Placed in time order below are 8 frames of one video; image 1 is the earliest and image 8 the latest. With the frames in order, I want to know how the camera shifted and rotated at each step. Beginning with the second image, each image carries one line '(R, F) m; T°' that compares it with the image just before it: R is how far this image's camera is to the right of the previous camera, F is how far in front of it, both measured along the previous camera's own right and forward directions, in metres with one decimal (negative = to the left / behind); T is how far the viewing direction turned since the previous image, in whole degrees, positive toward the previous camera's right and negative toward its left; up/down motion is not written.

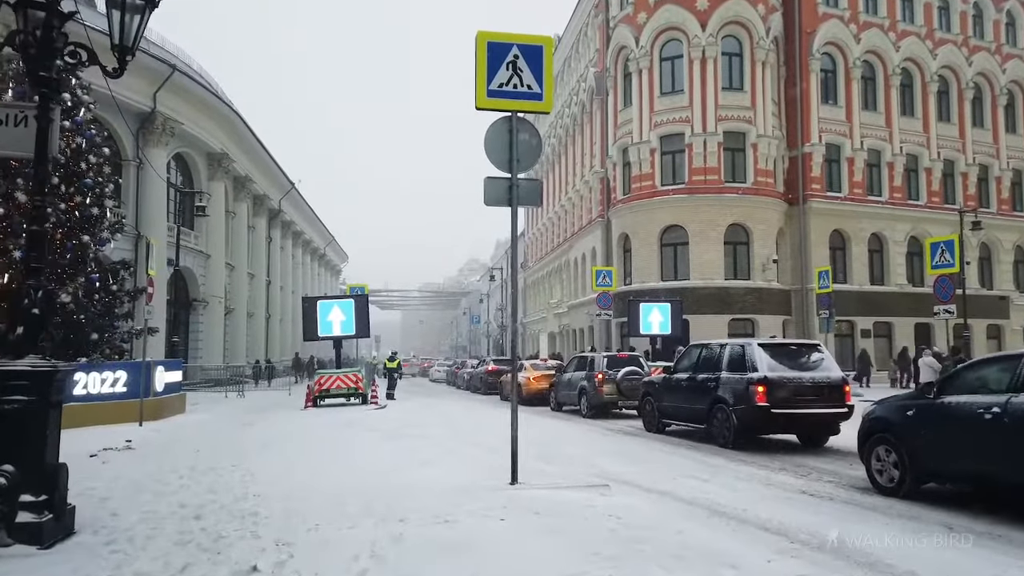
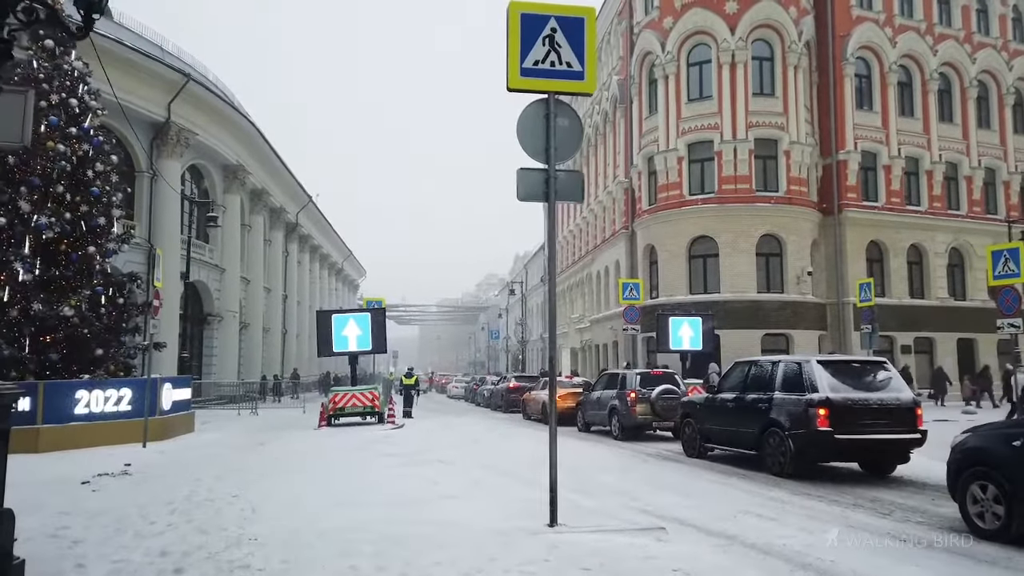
(-0.2, +1.2) m; -1°
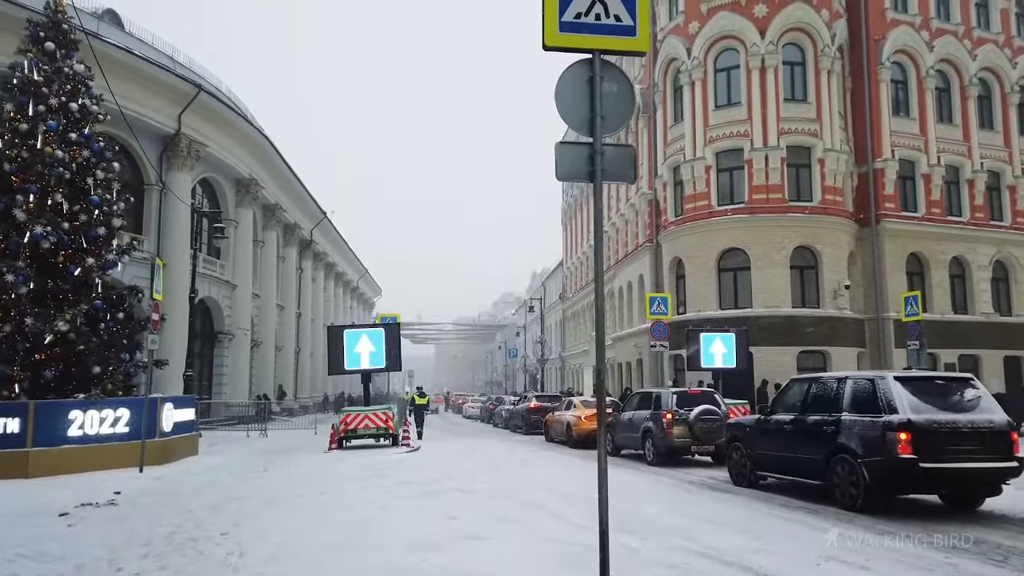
(-0.2, +1.3) m; -1°
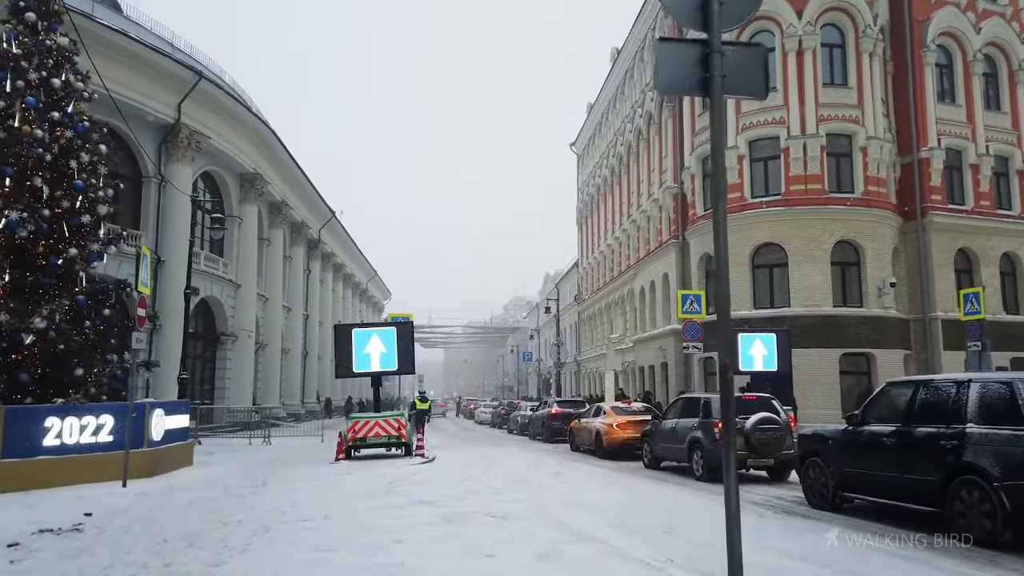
(-0.4, +1.9) m; -1°
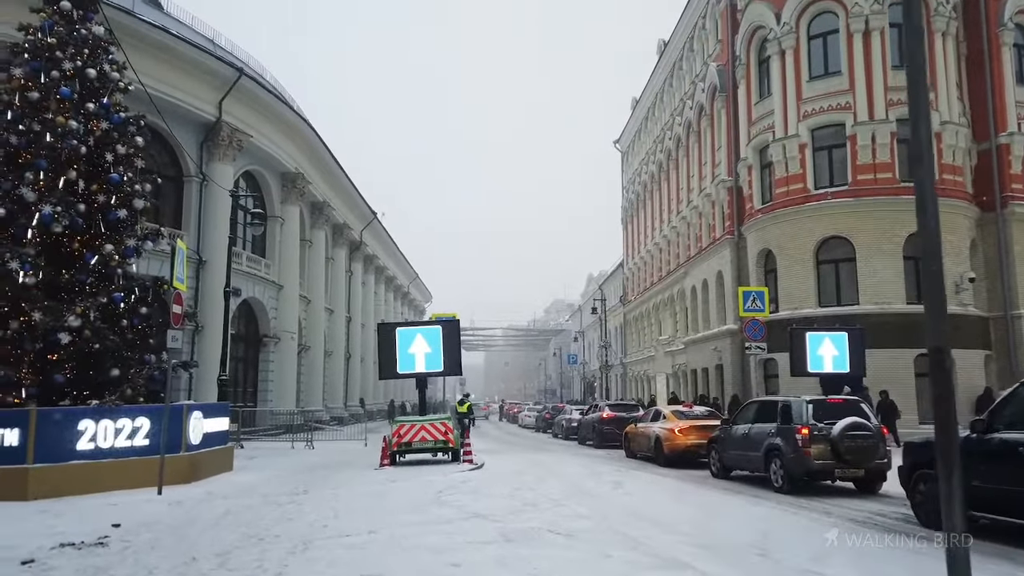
(-0.3, +1.1) m; -3°
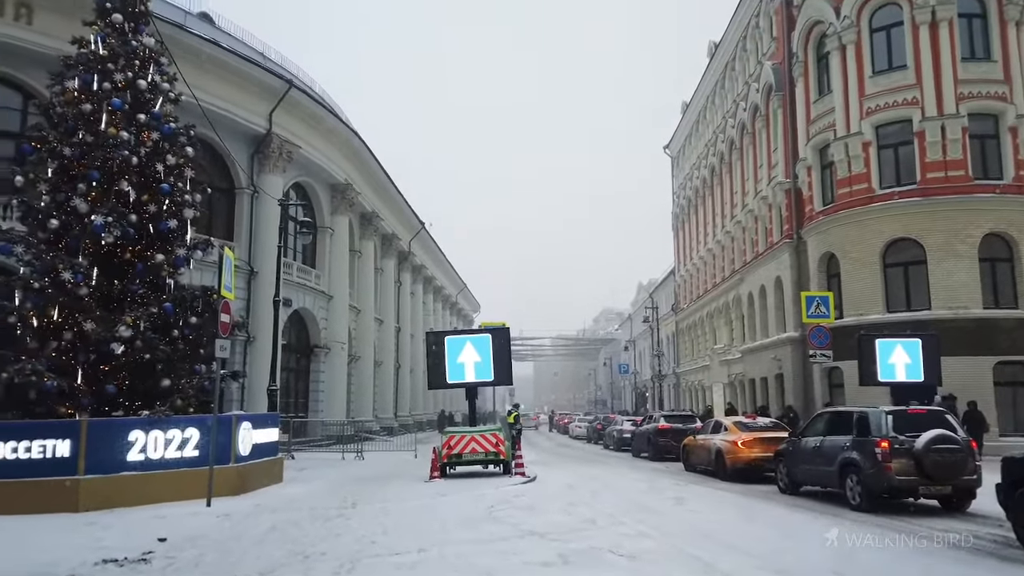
(-0.1, +0.6) m; -4°
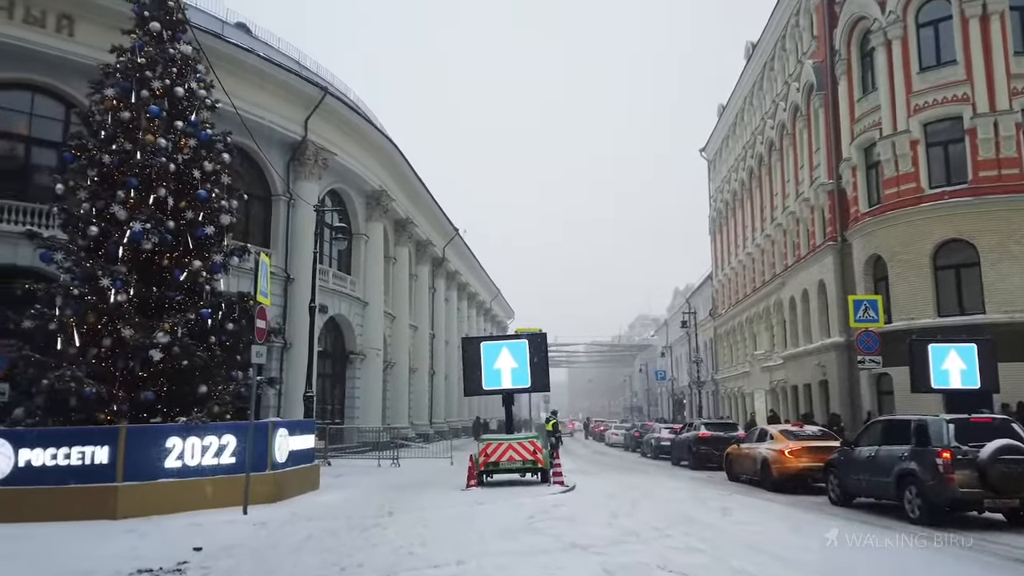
(-0.1, +0.3) m; -2°
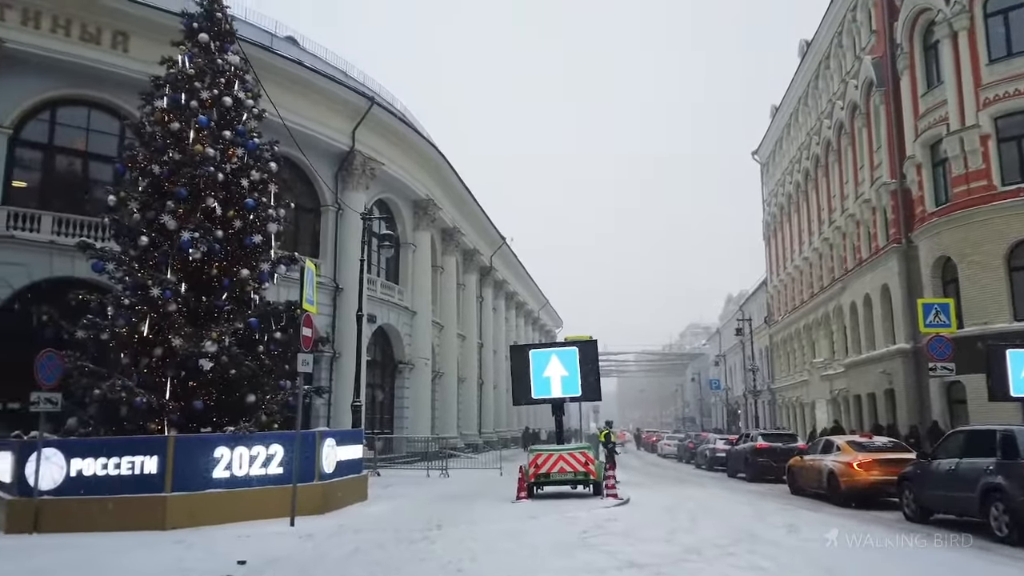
(0.0, +0.5) m; -4°
